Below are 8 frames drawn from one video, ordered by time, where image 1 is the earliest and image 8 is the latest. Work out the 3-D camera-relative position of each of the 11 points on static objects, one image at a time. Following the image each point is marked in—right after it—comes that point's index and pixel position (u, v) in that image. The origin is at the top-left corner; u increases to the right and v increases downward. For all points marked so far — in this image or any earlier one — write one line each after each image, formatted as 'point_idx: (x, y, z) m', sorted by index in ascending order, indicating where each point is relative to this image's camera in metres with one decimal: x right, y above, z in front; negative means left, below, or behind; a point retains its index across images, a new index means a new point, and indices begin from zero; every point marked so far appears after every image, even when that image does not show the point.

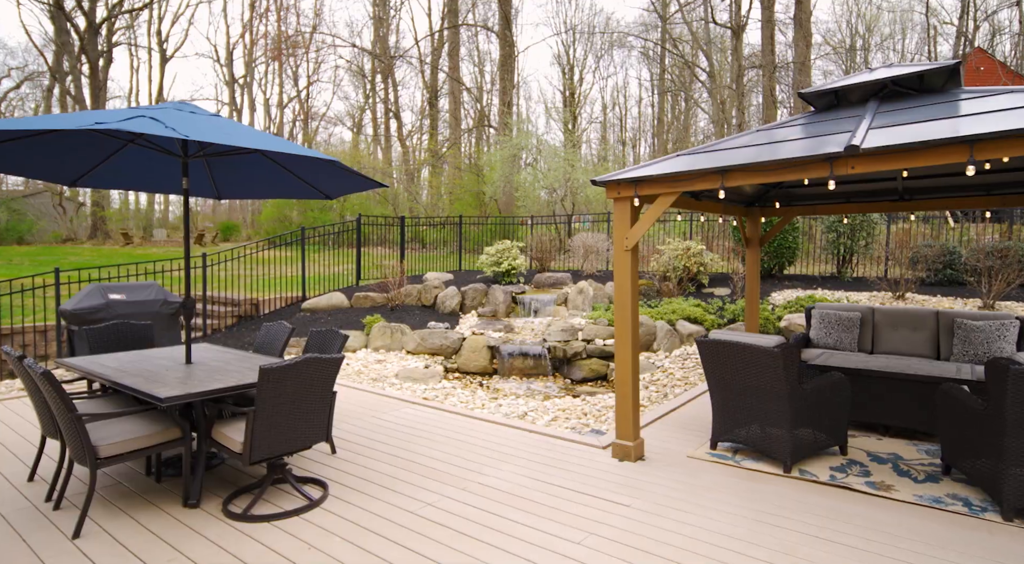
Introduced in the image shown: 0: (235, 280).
0: (-6.0, 0.0, +13.5) m
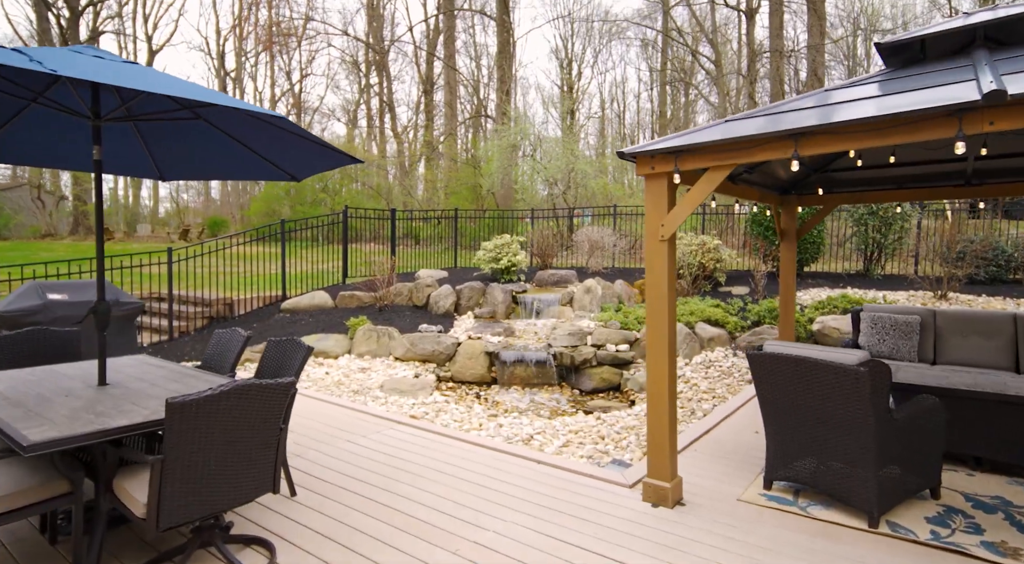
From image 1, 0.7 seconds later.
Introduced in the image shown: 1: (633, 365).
0: (-6.0, +0.1, +12.5) m
1: (+1.5, -1.0, +7.6) m
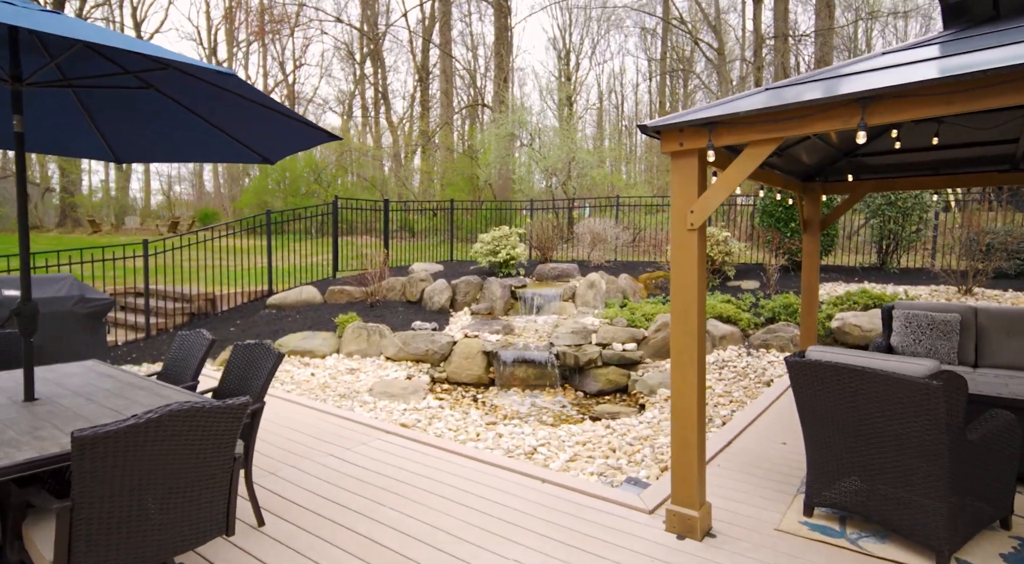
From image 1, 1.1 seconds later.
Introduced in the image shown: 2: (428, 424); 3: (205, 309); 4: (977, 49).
0: (-6.1, +0.2, +11.9) m
1: (+1.5, -1.0, +7.1) m
2: (-0.7, -1.2, +5.3) m
3: (-4.5, -0.4, +9.0) m
4: (+2.1, +1.1, +2.8) m
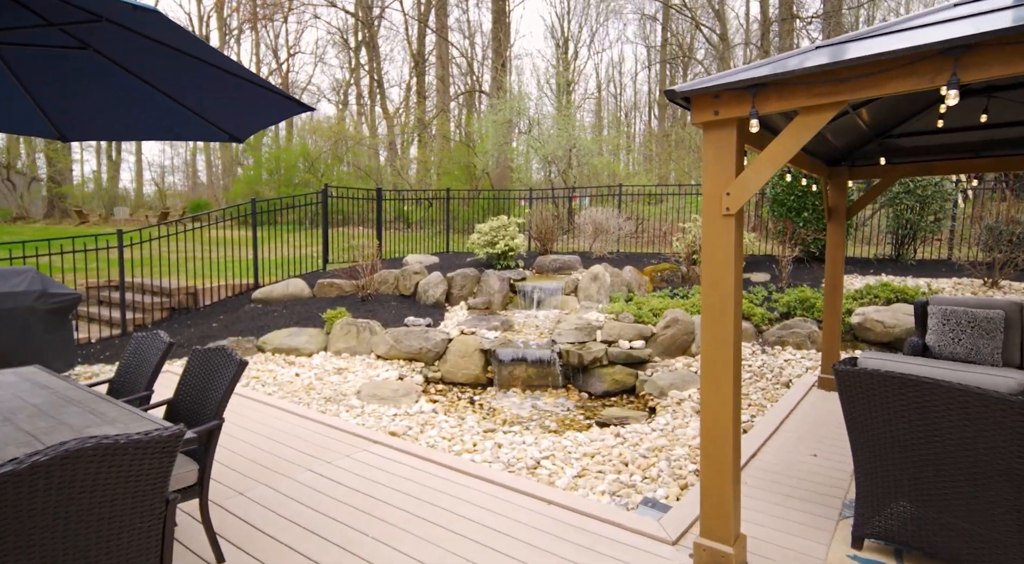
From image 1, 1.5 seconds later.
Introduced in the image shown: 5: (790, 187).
0: (-6.1, +0.3, +11.4) m
1: (+1.5, -0.9, +6.6) m
2: (-0.7, -1.2, +4.8) m
3: (-4.5, -0.3, +8.5) m
4: (+2.1, +1.1, +2.3) m
5: (+4.3, +1.5, +9.6) m
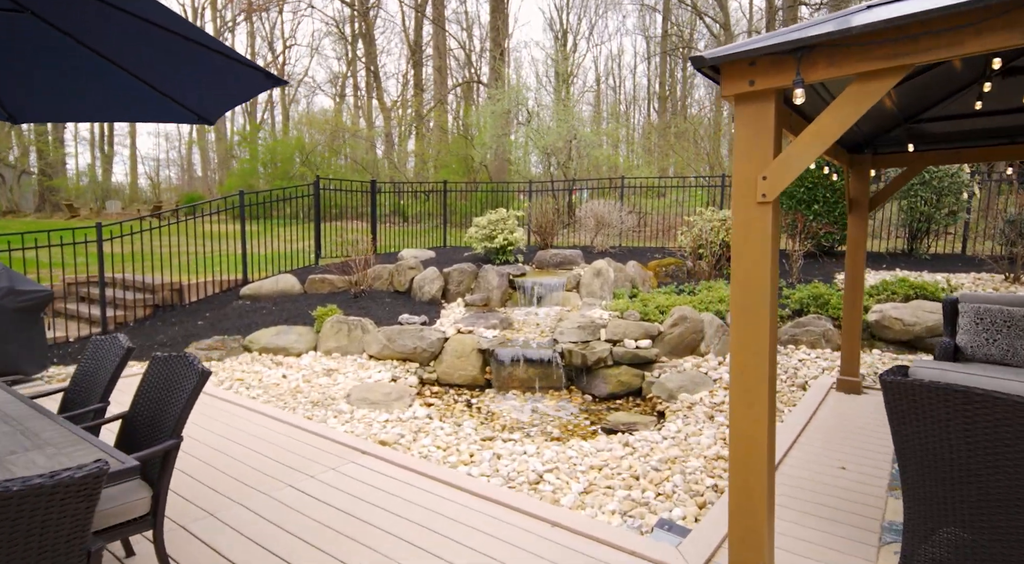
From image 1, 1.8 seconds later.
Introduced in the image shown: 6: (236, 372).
0: (-6.1, +0.4, +11.1) m
1: (+1.5, -0.8, +6.3) m
2: (-0.7, -1.2, +4.5) m
3: (-4.5, -0.3, +8.2) m
4: (+2.1, +1.1, +2.0) m
5: (+4.3, +1.6, +9.3) m
6: (-2.7, -0.9, +6.1) m
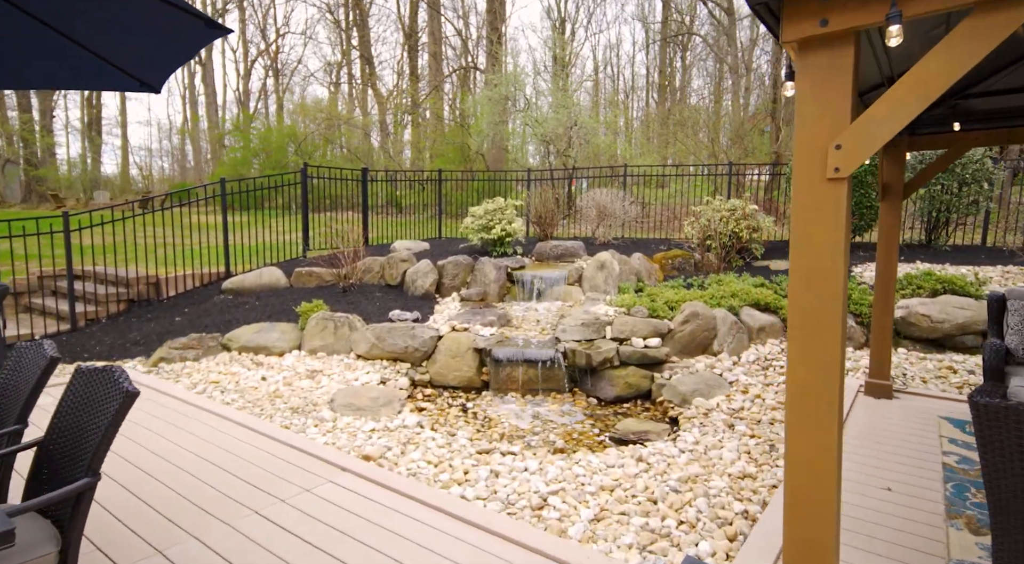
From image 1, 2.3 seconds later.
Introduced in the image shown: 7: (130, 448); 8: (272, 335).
0: (-6.1, +0.5, +10.5) m
1: (+1.4, -0.8, +5.8) m
2: (-0.7, -1.1, +4.0) m
3: (-4.5, -0.2, +7.7) m
4: (+2.1, +1.1, +1.5) m
5: (+4.3, +1.7, +8.8) m
6: (-2.7, -0.8, +5.6) m
7: (-2.4, -1.0, +3.8) m
8: (-2.4, -0.5, +6.3) m
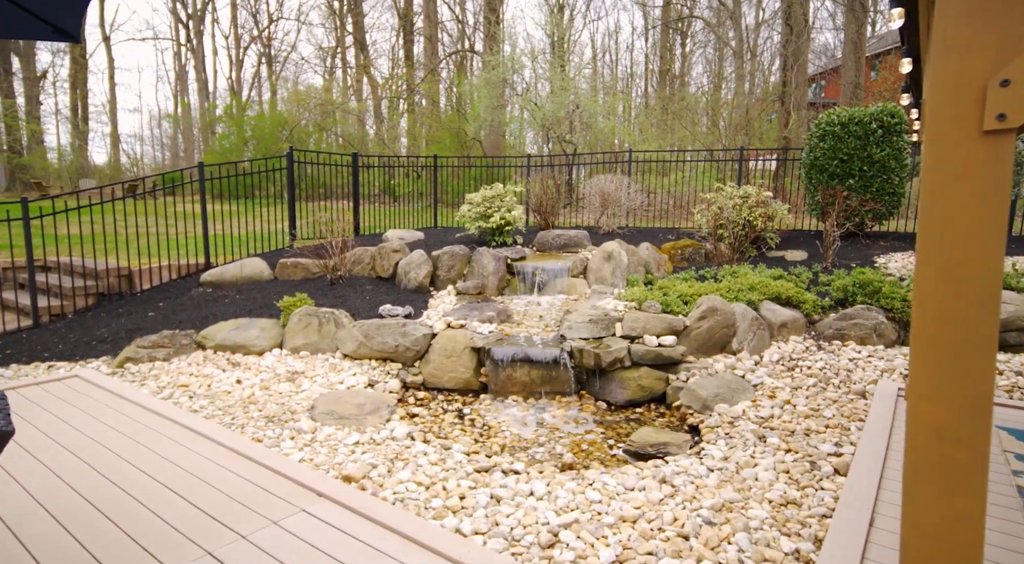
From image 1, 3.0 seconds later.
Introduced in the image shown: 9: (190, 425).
0: (-6.1, +0.7, +10.0) m
1: (+1.5, -0.7, +5.3) m
2: (-0.7, -1.1, +3.5) m
3: (-4.5, -0.1, +7.1) m
4: (+2.1, +1.1, +0.9) m
5: (+4.3, +1.8, +8.3) m
6: (-2.7, -0.8, +5.1) m
7: (-2.3, -1.0, +3.3) m
8: (-2.4, -0.5, +5.8) m
9: (-1.9, -0.9, +3.9) m
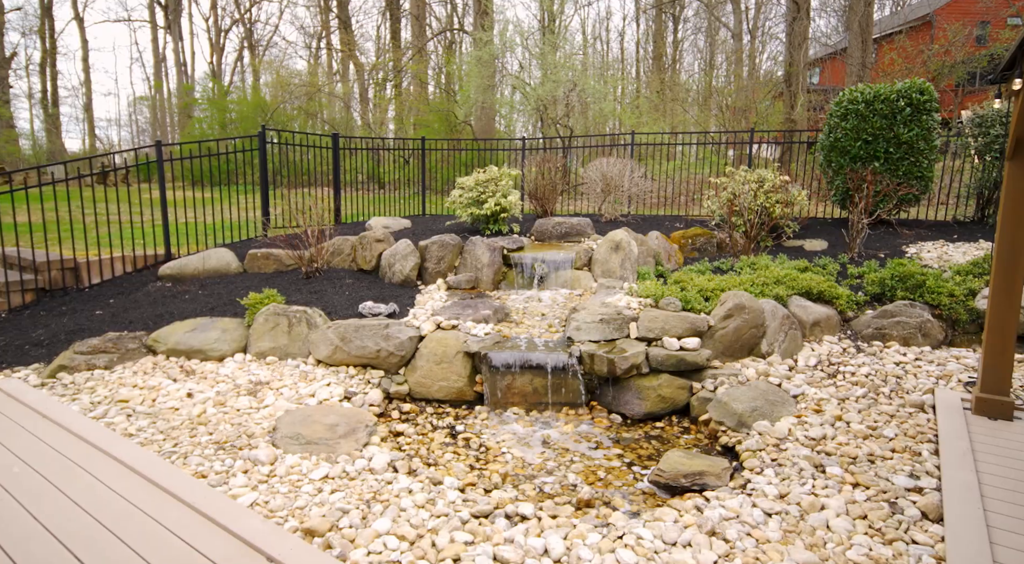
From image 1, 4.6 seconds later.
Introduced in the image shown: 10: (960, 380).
0: (-6.2, +0.8, +9.1) m
1: (+1.4, -0.7, +4.6) m
2: (-0.7, -1.1, +2.8) m
3: (-4.6, 0.0, +6.3) m
4: (+2.2, +1.0, +0.2) m
5: (+4.2, +1.9, +7.6) m
6: (-2.7, -0.7, +4.3) m
7: (-2.3, -1.0, +2.5) m
8: (-2.4, -0.4, +5.0) m
9: (-1.9, -0.9, +3.1) m
10: (+3.2, -0.7, +4.5) m
